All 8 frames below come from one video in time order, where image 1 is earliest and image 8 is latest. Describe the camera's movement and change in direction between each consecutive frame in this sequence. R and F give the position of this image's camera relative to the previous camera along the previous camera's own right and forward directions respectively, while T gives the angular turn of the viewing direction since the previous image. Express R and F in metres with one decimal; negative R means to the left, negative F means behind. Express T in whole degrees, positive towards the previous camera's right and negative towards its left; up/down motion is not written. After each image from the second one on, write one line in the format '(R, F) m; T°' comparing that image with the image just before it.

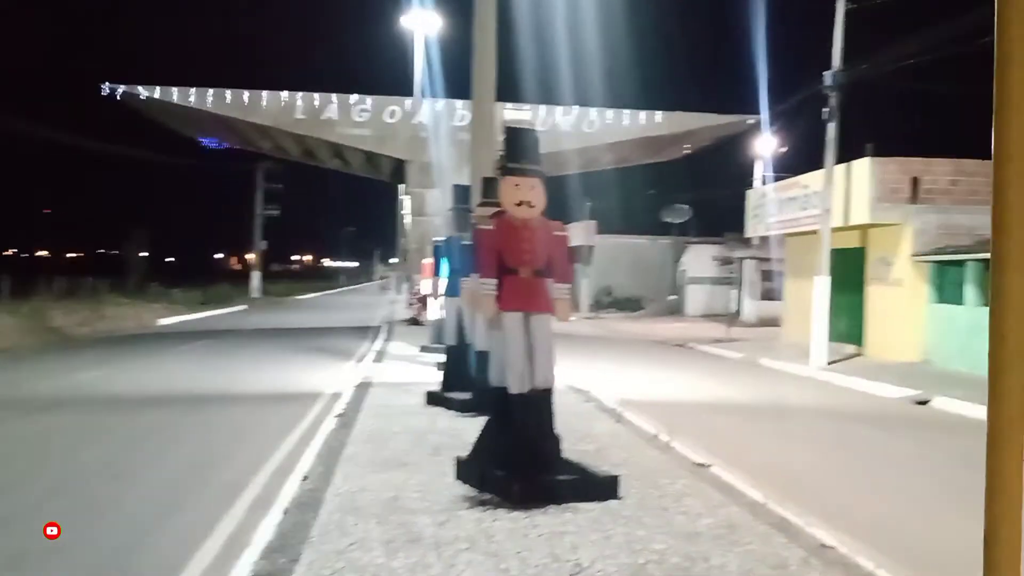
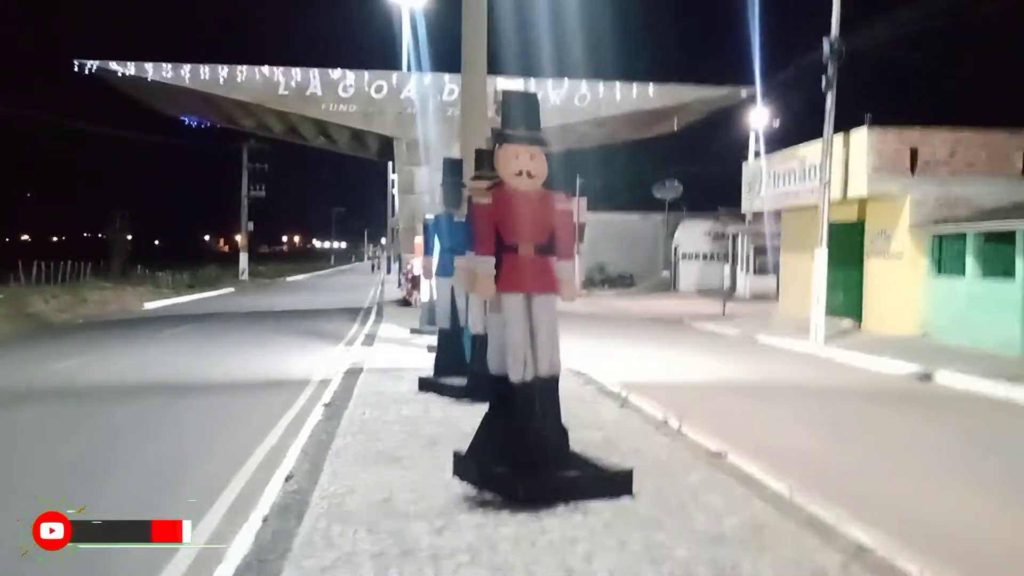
(-0.1, +0.6) m; +1°
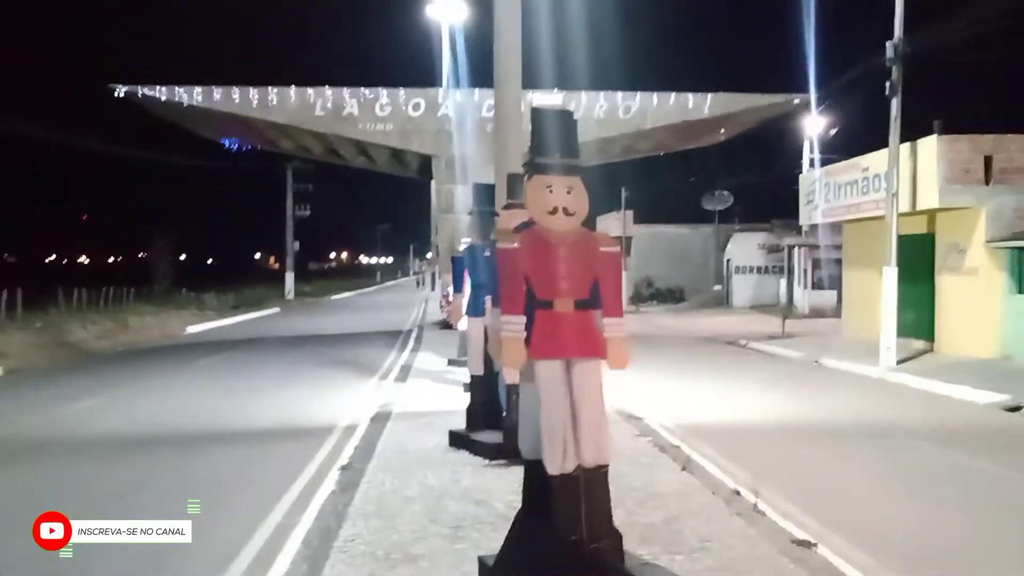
(+0.1, +1.2) m; -3°
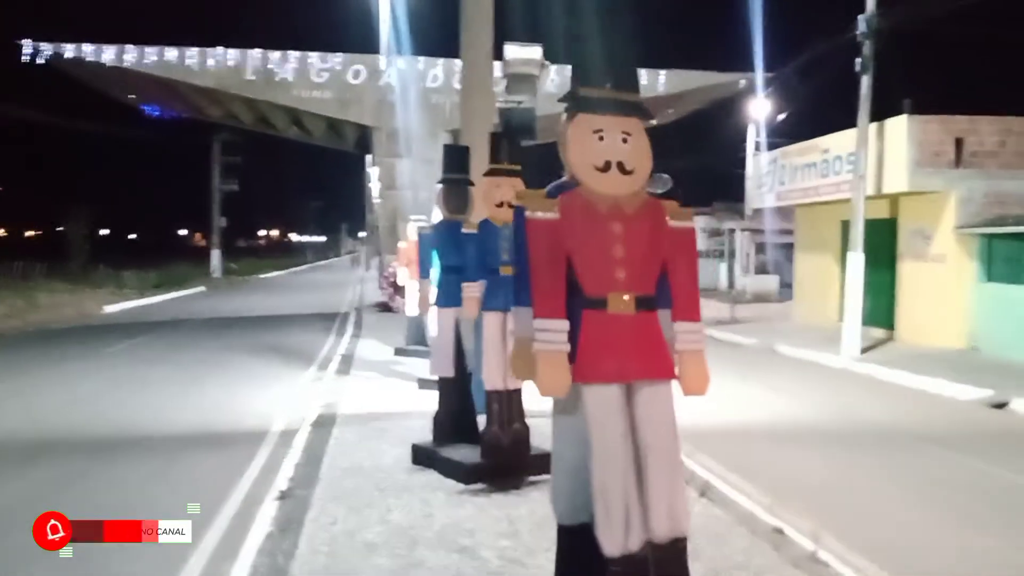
(-0.4, +1.6) m; +4°
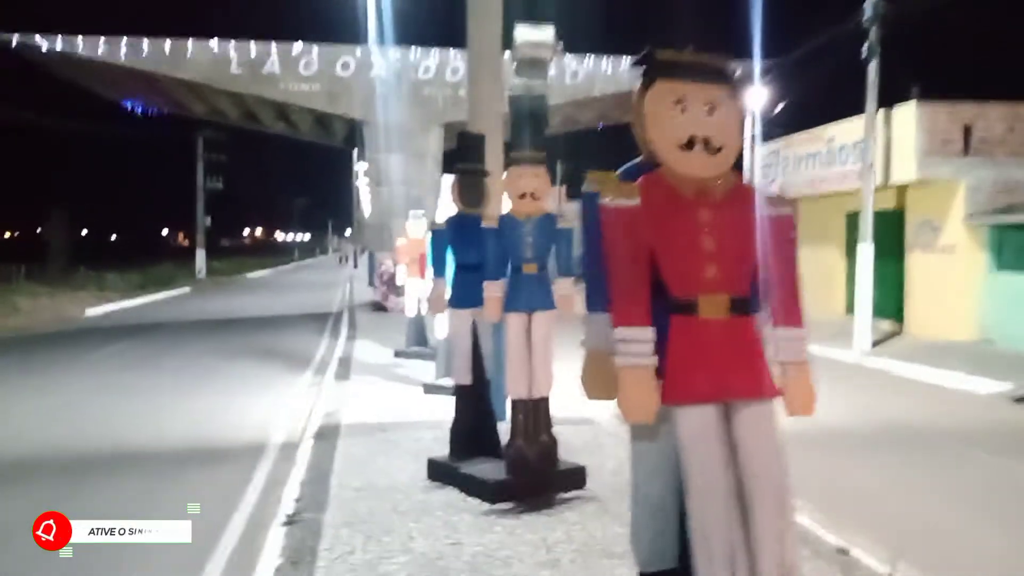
(-0.3, +0.6) m; +1°
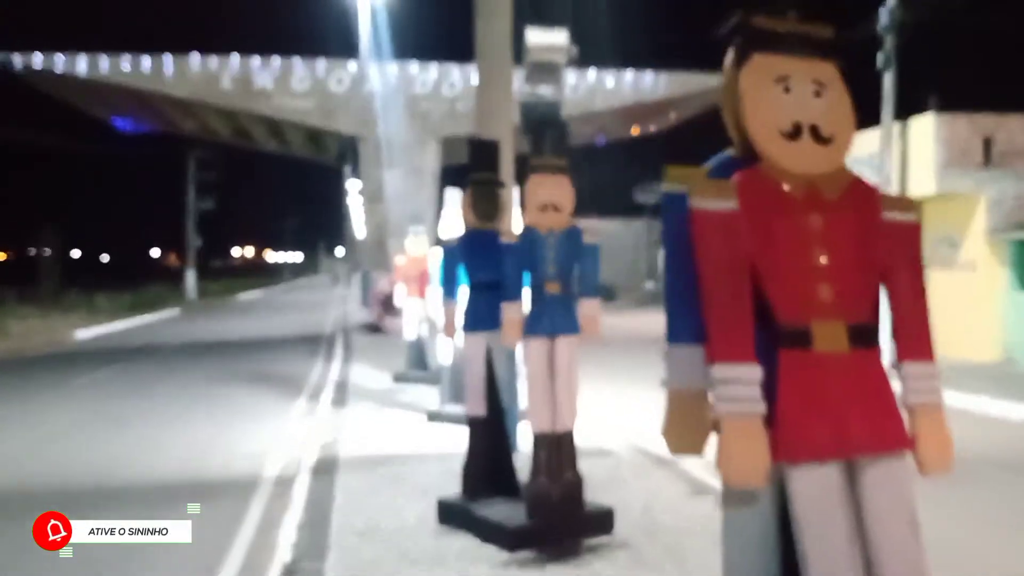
(-0.2, +0.6) m; 0°
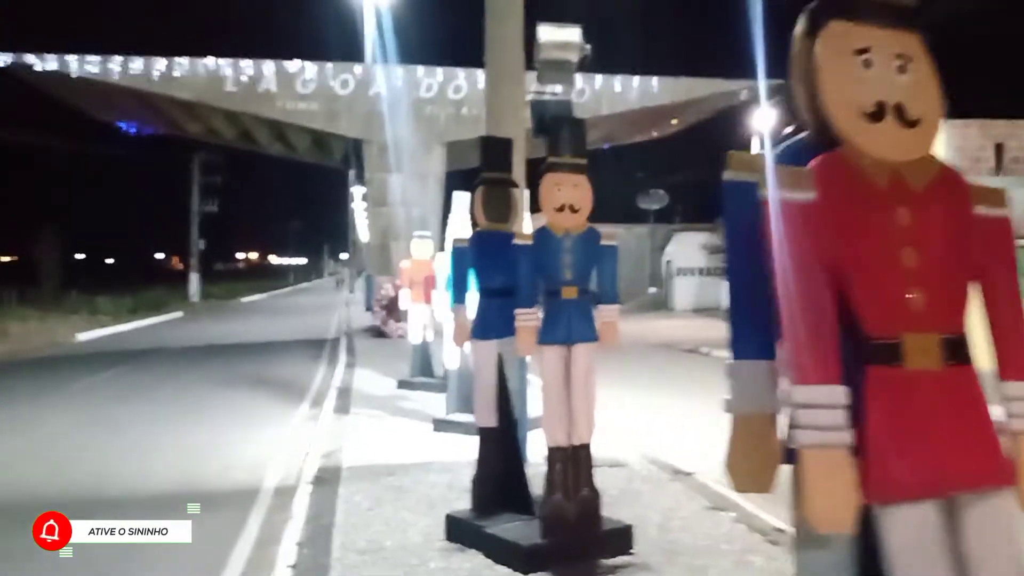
(-0.1, +0.3) m; 0°
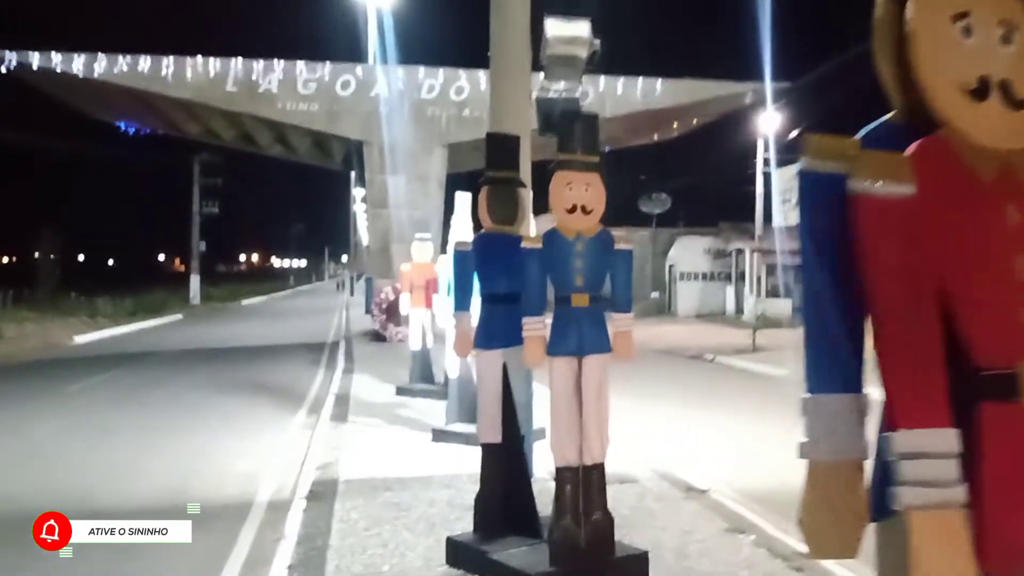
(0.0, +0.4) m; 0°
